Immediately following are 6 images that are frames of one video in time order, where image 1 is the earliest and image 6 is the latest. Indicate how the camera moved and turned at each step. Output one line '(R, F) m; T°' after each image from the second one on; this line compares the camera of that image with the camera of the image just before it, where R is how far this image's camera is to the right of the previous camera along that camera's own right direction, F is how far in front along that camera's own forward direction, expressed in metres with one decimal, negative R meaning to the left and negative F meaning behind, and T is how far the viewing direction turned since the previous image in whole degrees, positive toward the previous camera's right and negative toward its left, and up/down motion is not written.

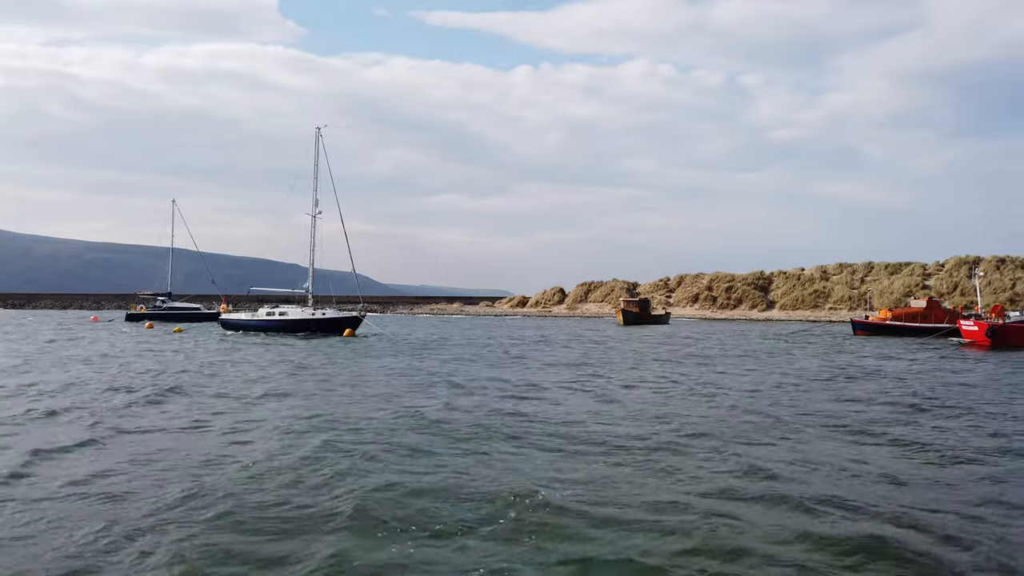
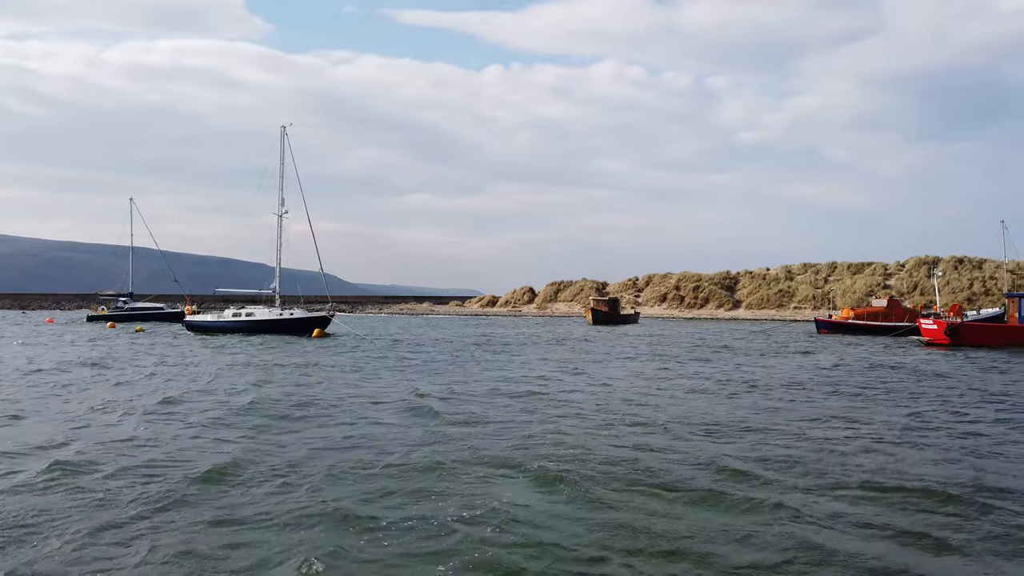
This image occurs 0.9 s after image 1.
(-0.2, +0.3) m; +3°
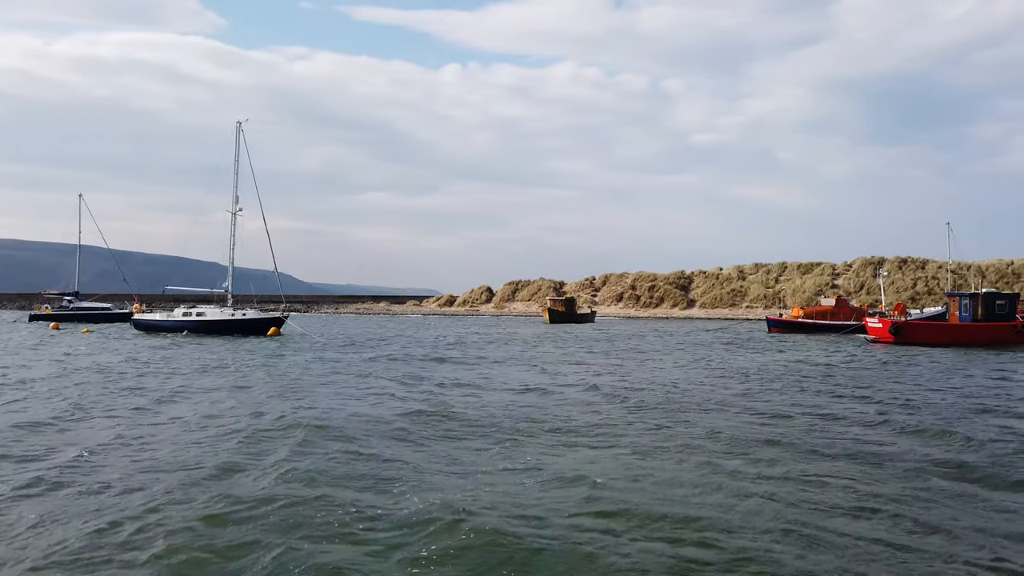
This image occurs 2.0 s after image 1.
(-0.4, -1.0) m; +4°
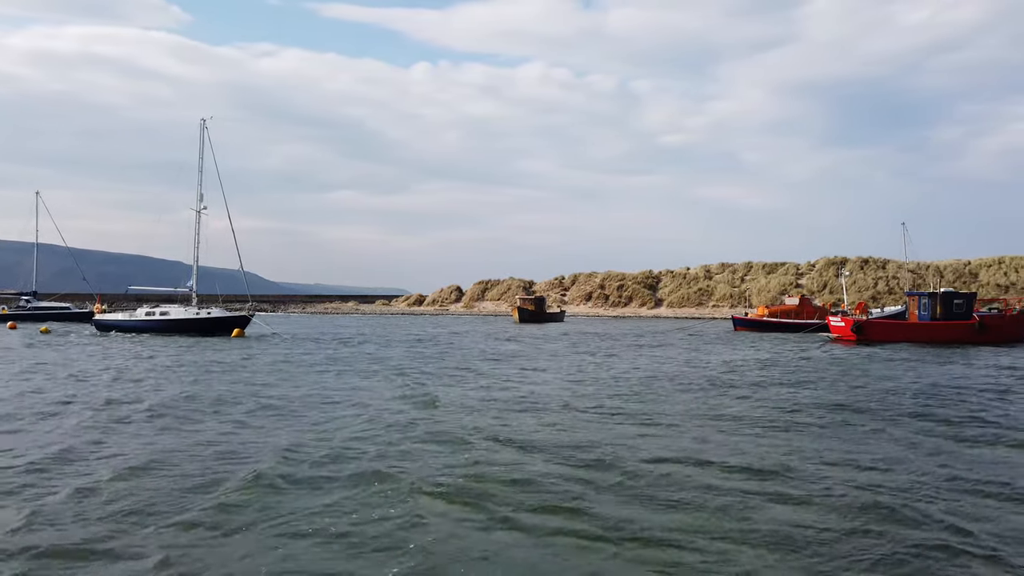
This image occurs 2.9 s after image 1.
(-0.4, -0.3) m; +3°
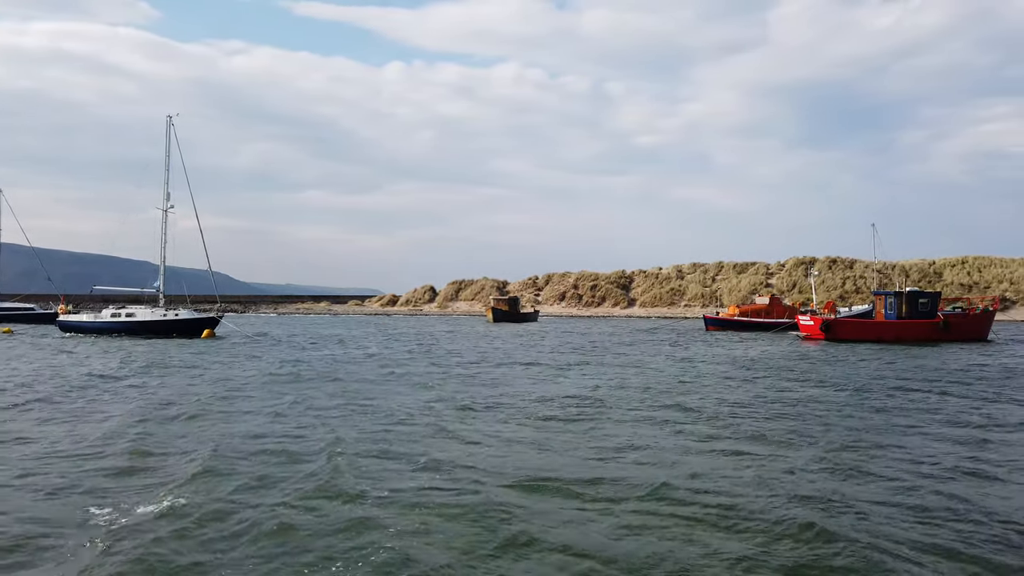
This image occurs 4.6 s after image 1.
(-0.3, -0.4) m; +2°
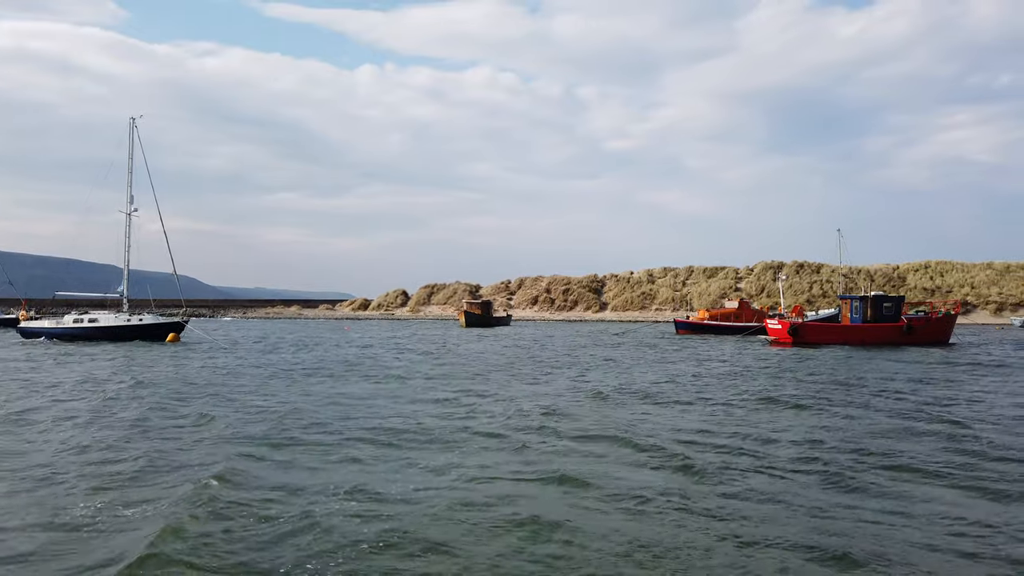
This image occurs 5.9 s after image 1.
(-0.1, 0.0) m; +2°
